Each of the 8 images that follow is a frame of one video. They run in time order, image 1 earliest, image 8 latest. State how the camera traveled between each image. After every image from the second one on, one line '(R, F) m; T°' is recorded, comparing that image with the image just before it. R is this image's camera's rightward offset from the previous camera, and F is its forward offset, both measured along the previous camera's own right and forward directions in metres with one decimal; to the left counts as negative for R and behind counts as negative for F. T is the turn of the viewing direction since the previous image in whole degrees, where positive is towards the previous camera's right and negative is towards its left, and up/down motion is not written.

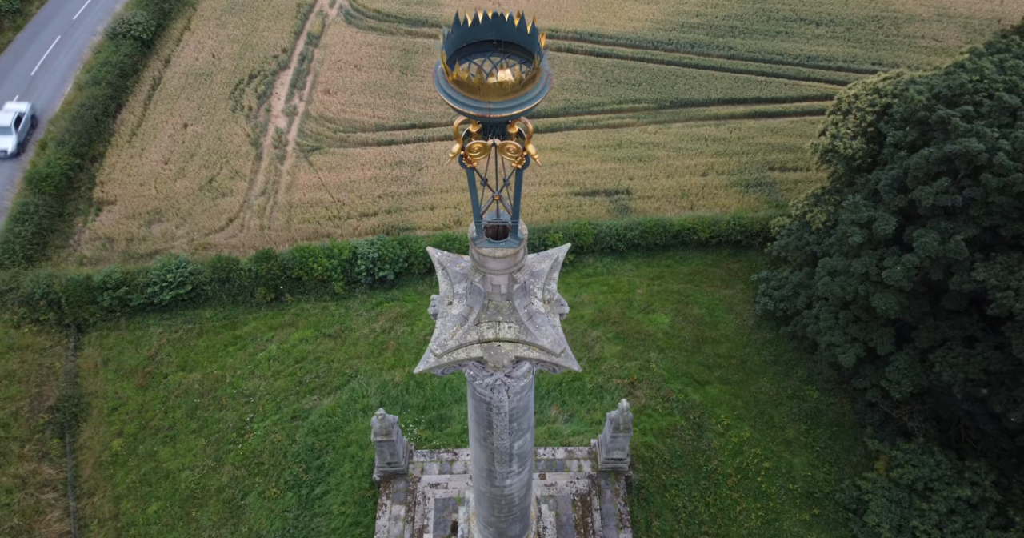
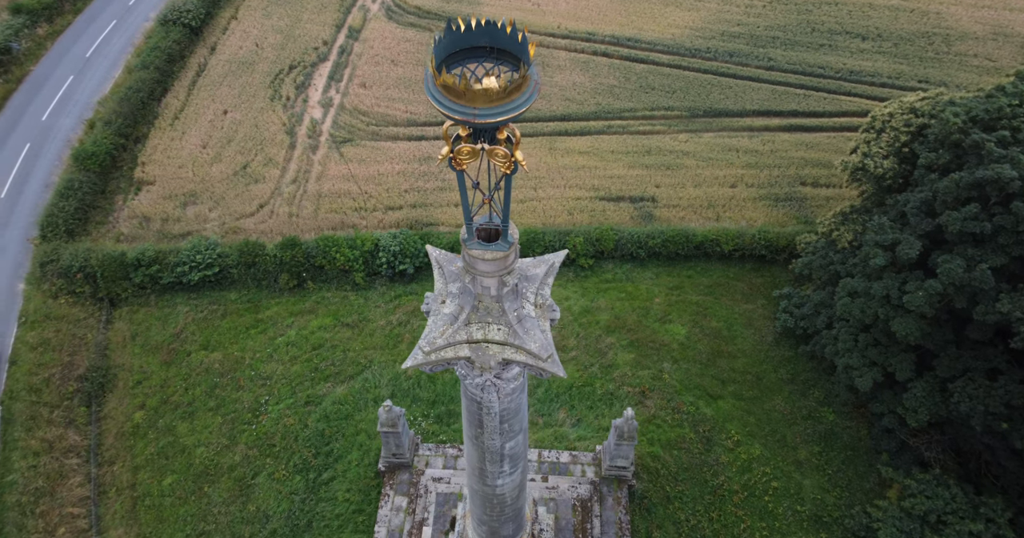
(+0.6, -0.1) m; -3°
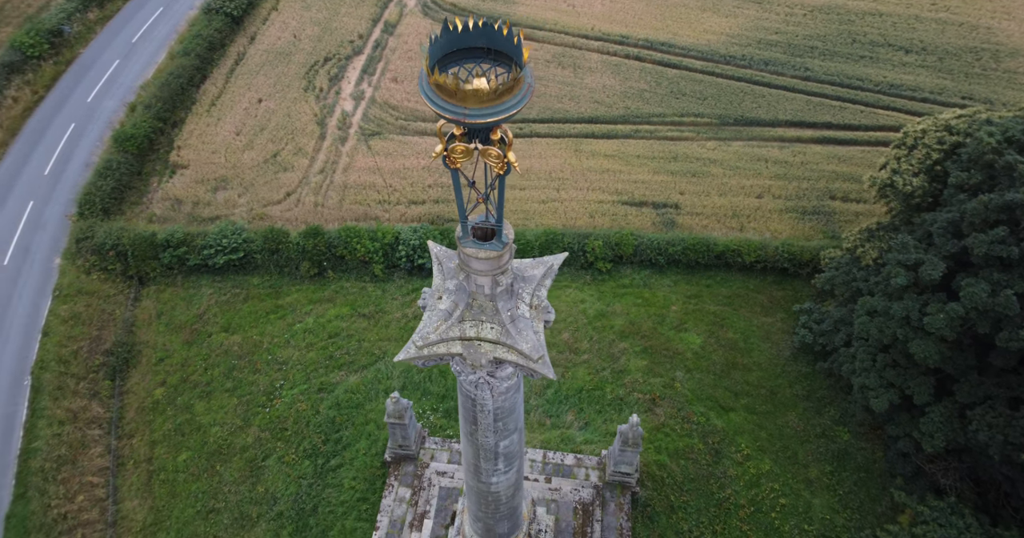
(+0.5, -0.1) m; -3°
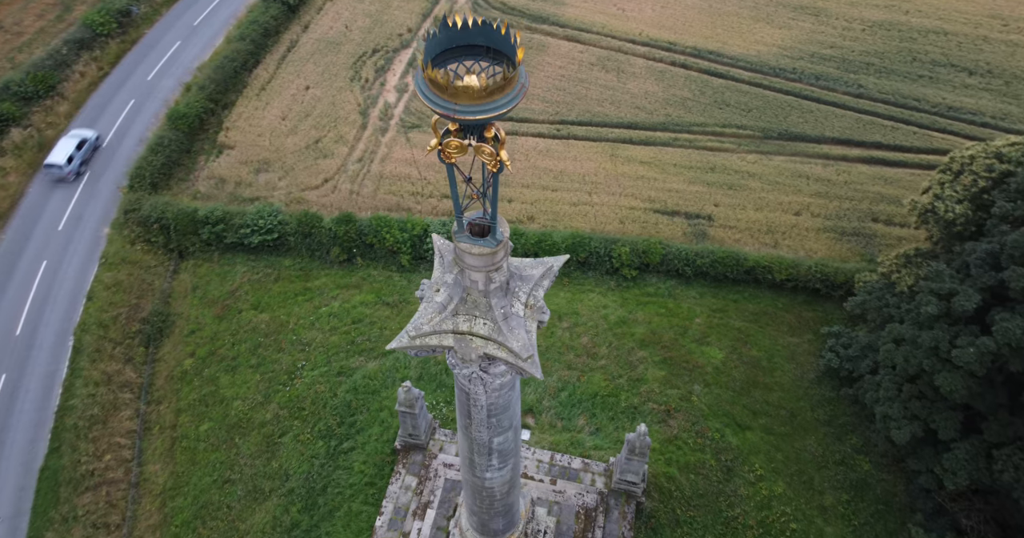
(+0.7, -0.1) m; -4°
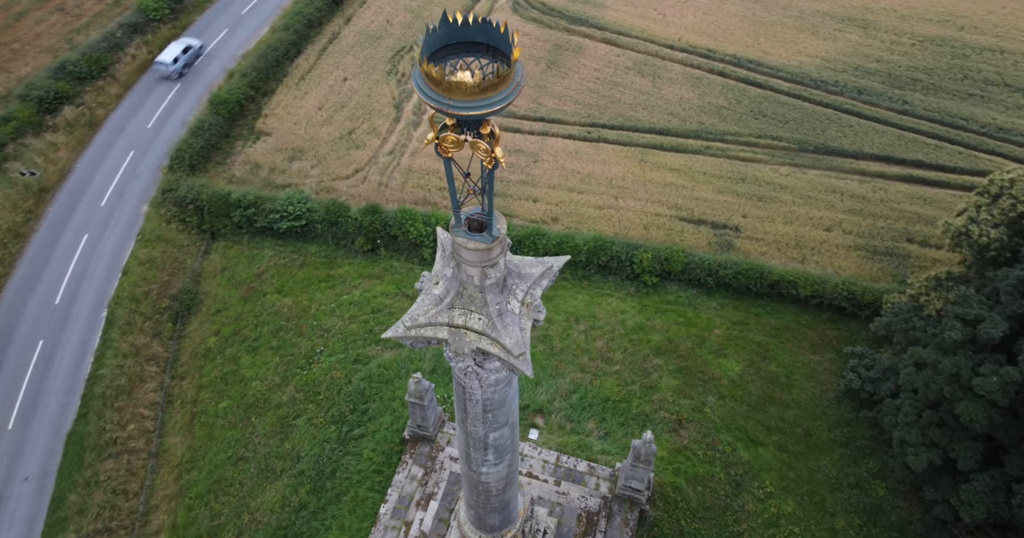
(+0.5, -0.1) m; -3°
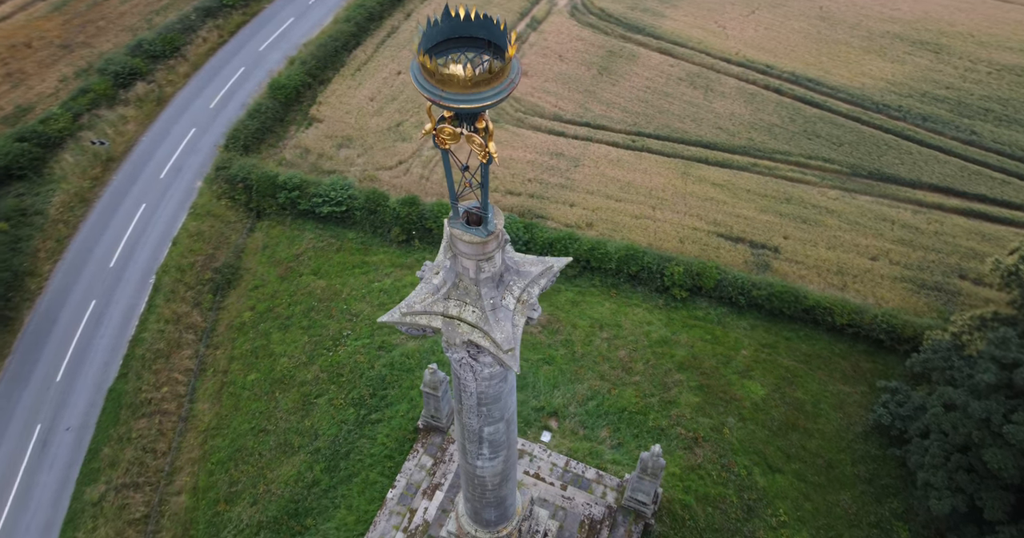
(+0.8, -0.1) m; -4°
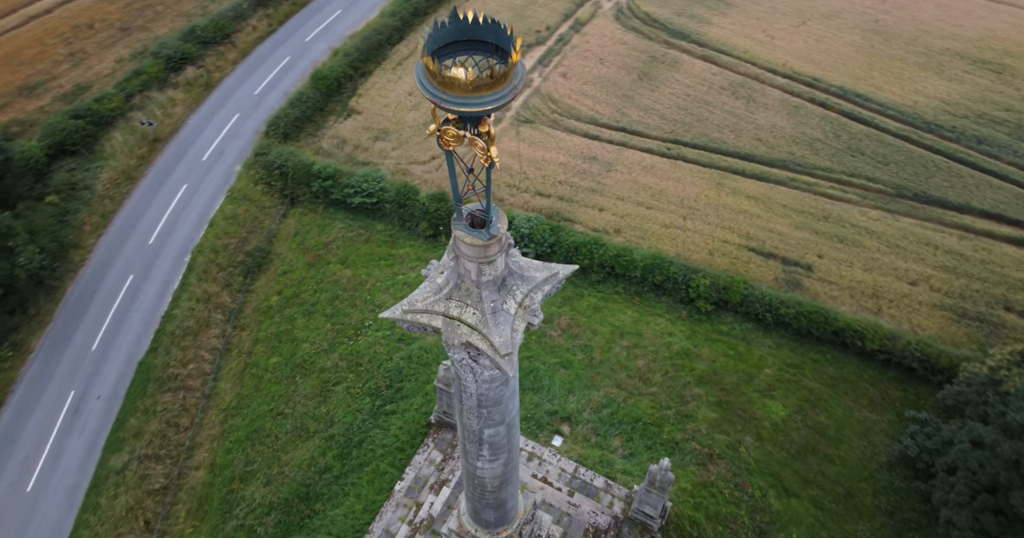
(+0.5, +0.1) m; -3°
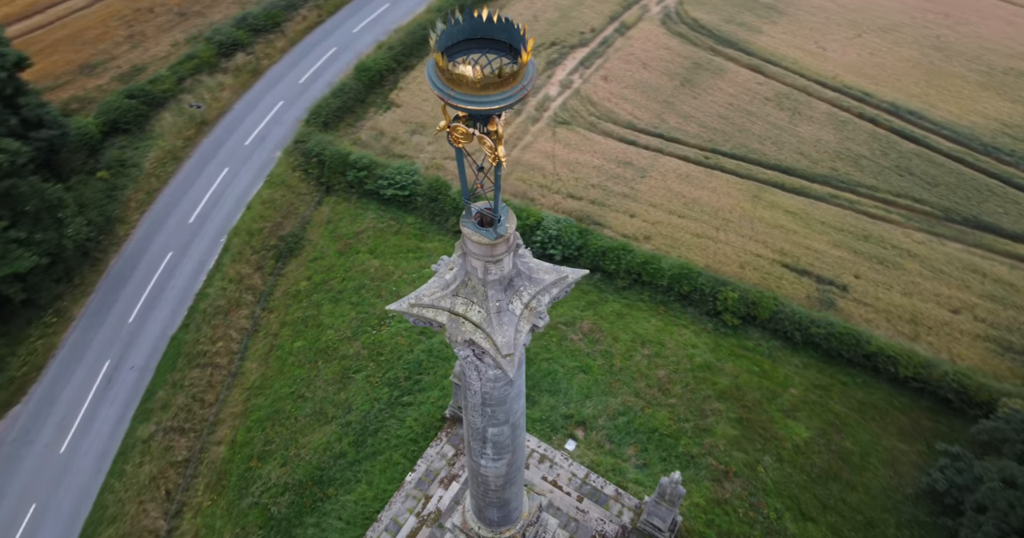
(+0.4, +0.1) m; -3°
